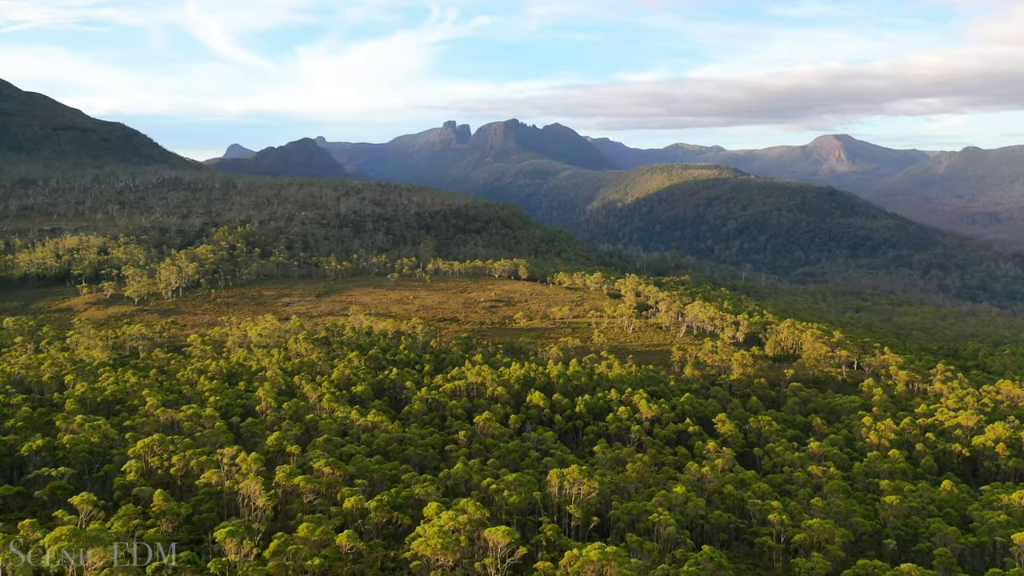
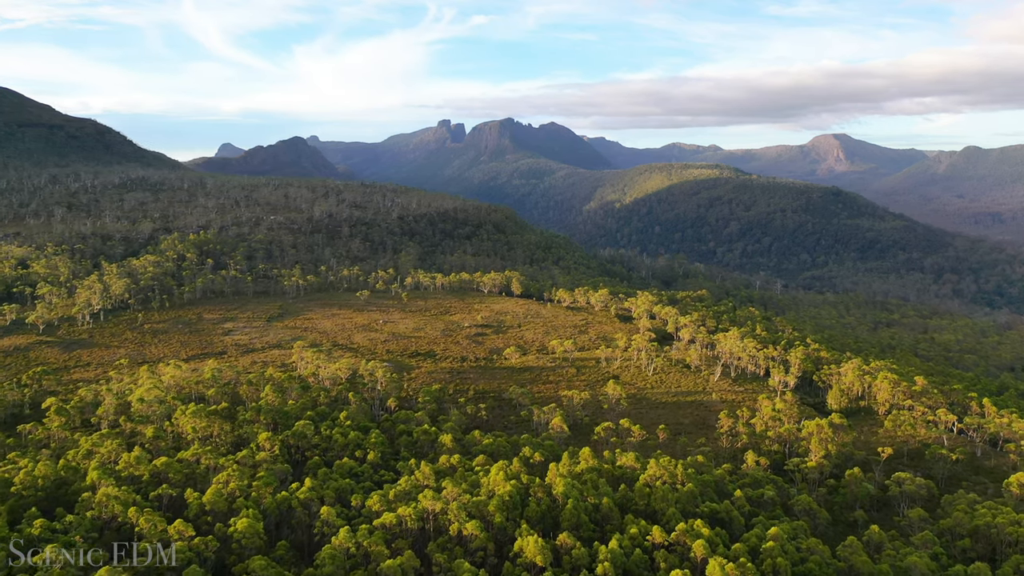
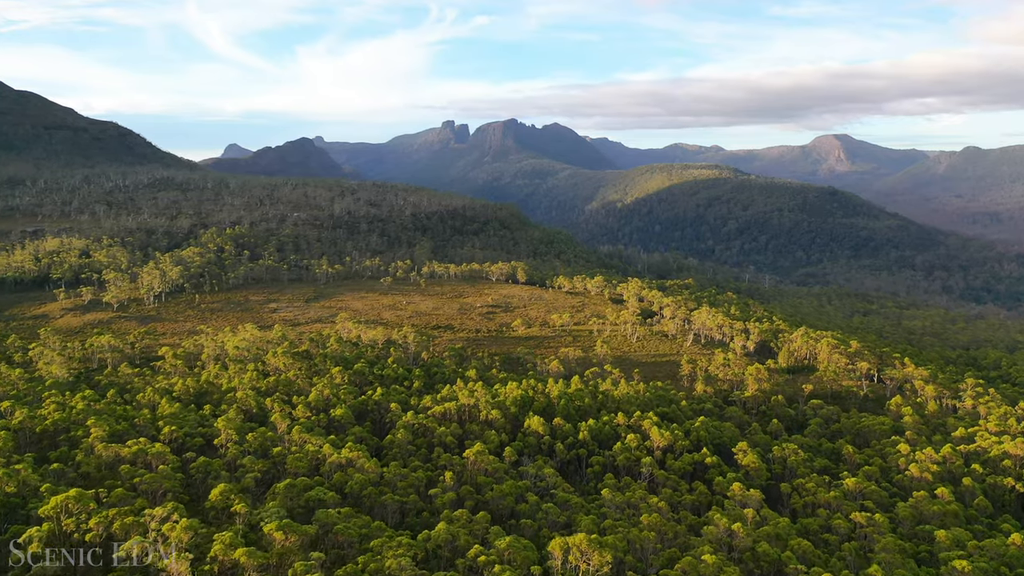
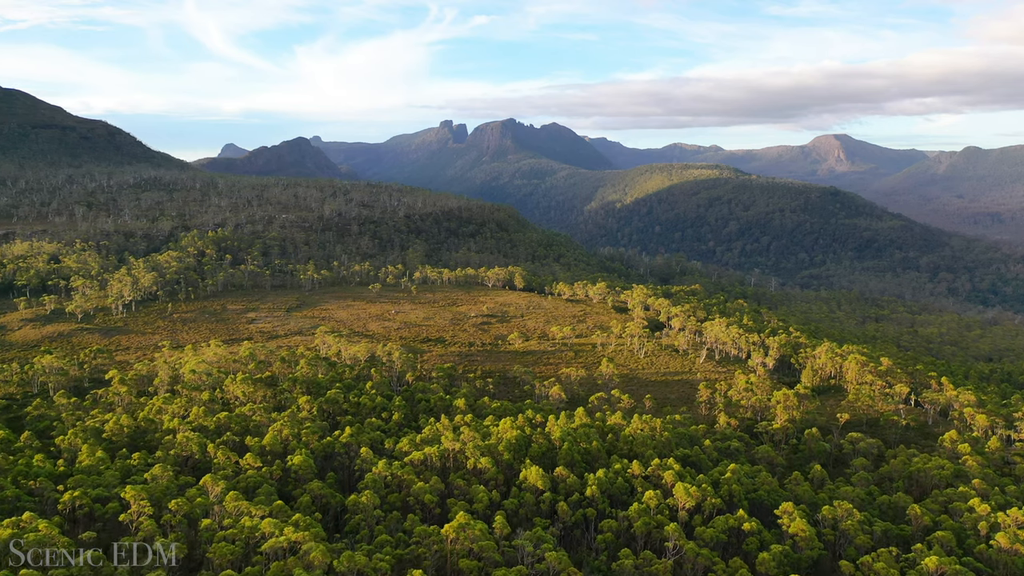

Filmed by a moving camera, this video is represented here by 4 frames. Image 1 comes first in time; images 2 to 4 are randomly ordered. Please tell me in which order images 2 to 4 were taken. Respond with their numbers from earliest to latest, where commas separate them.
3, 4, 2
